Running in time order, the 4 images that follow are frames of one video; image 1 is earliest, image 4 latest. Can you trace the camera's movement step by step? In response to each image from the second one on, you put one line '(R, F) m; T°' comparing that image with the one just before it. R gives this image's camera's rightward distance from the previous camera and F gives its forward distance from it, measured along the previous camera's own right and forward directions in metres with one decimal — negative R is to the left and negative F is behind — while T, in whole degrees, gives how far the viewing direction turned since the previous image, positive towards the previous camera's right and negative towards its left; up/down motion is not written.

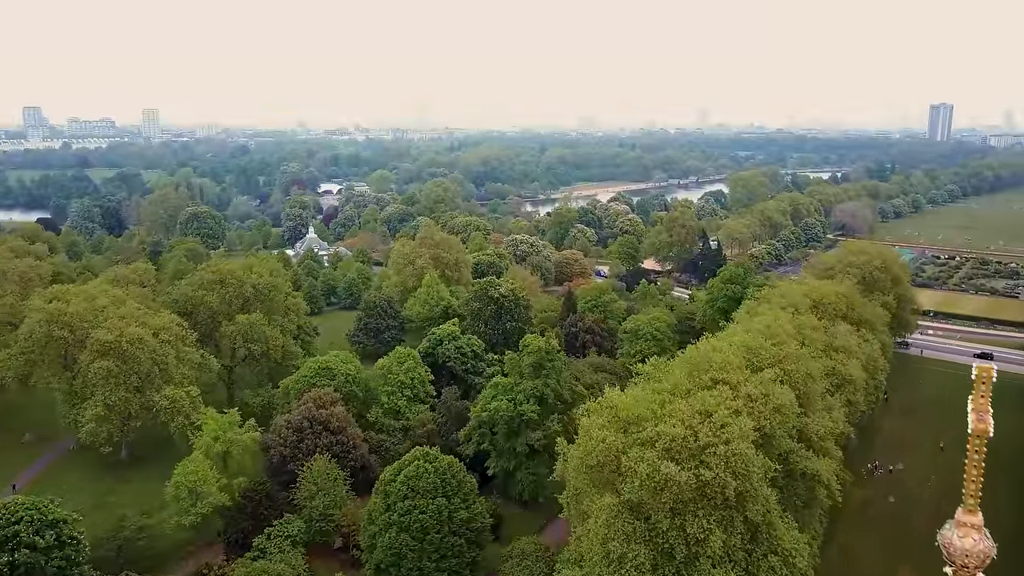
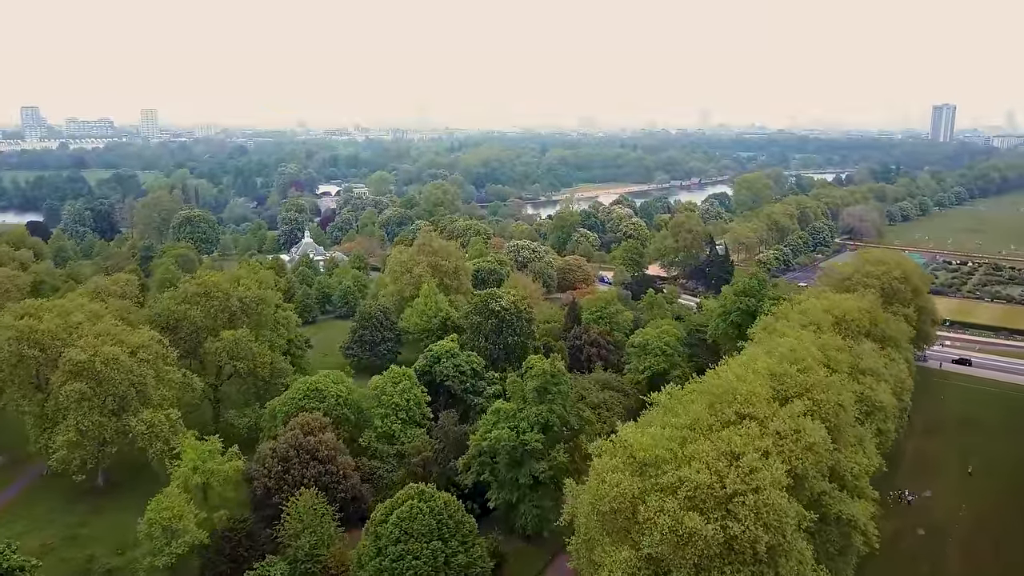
(-0.1, +2.1) m; 0°
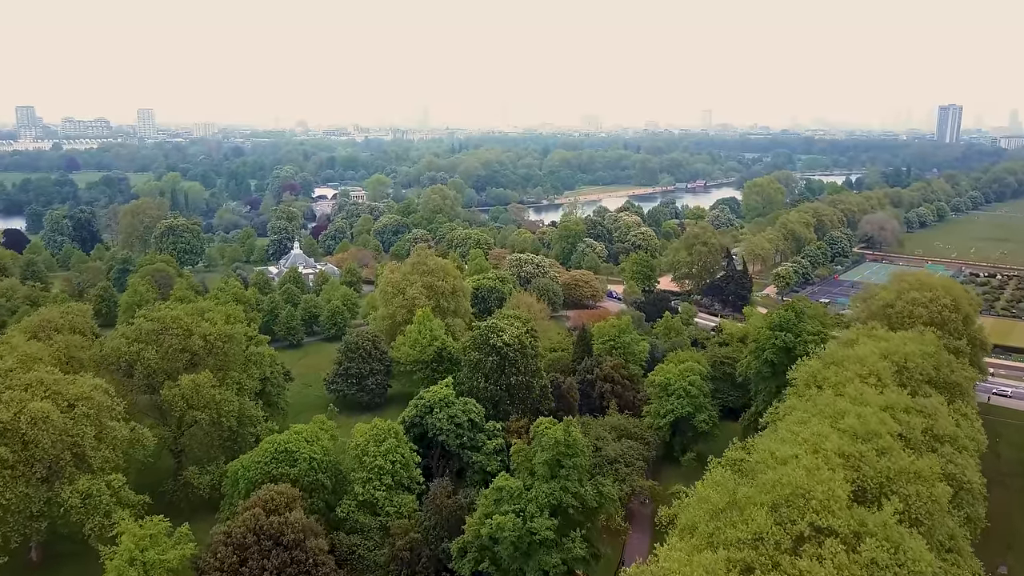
(-0.2, +4.8) m; 0°
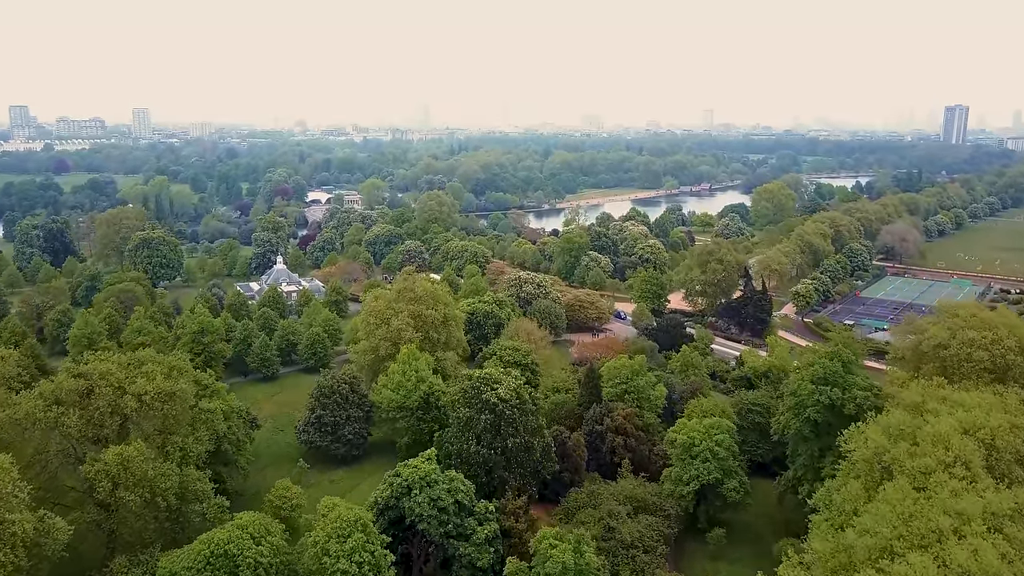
(+0.2, +5.3) m; 0°
